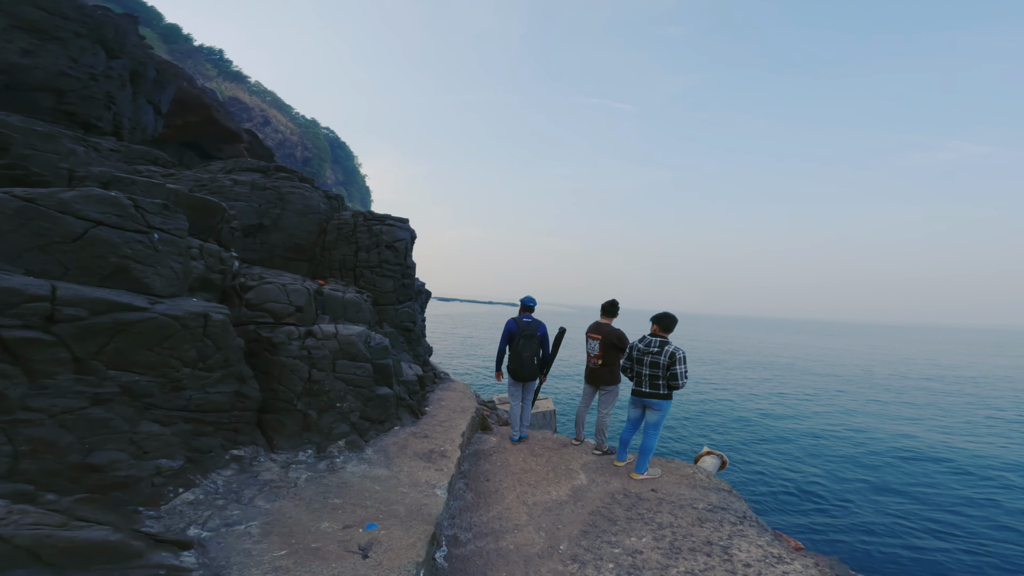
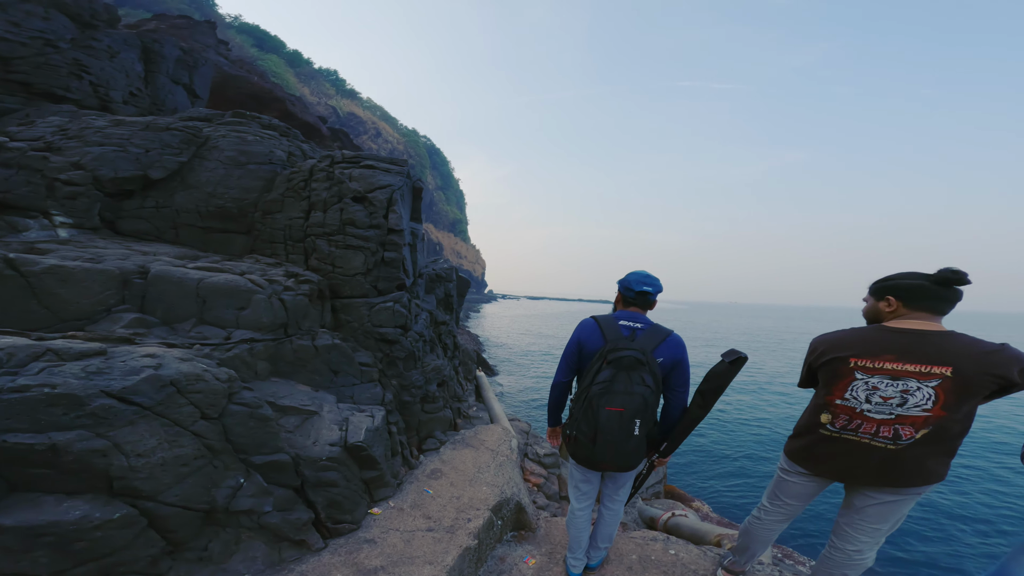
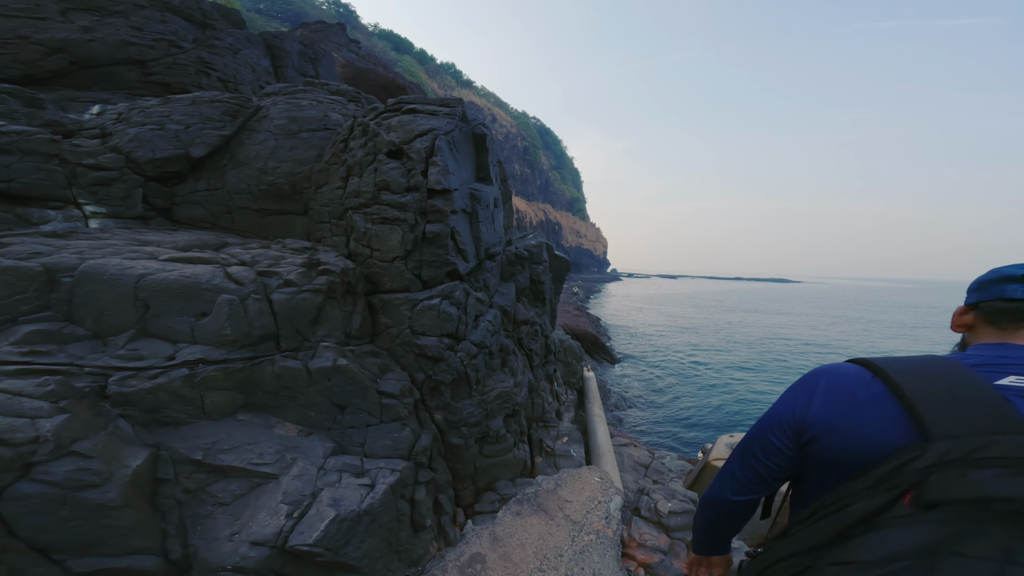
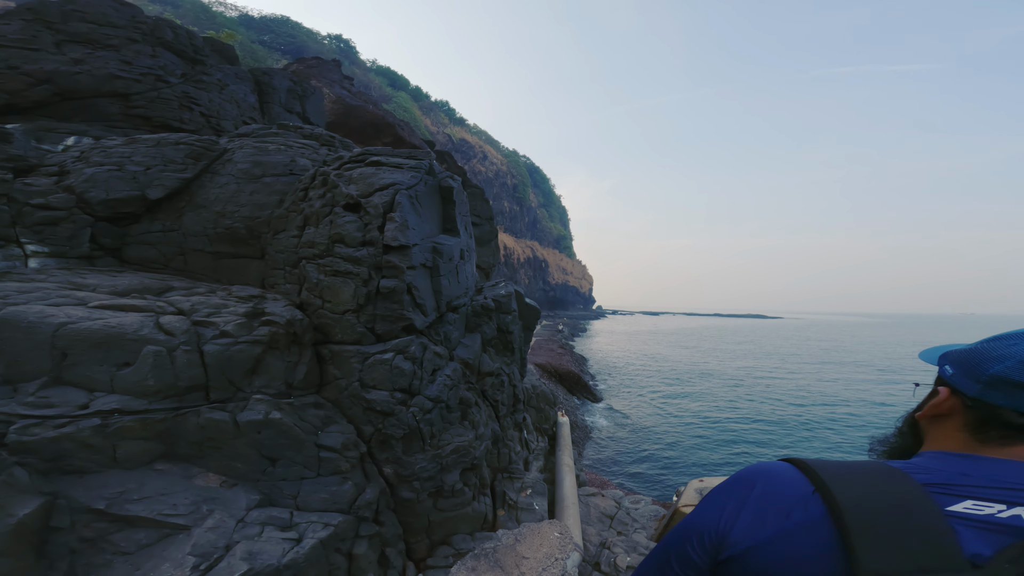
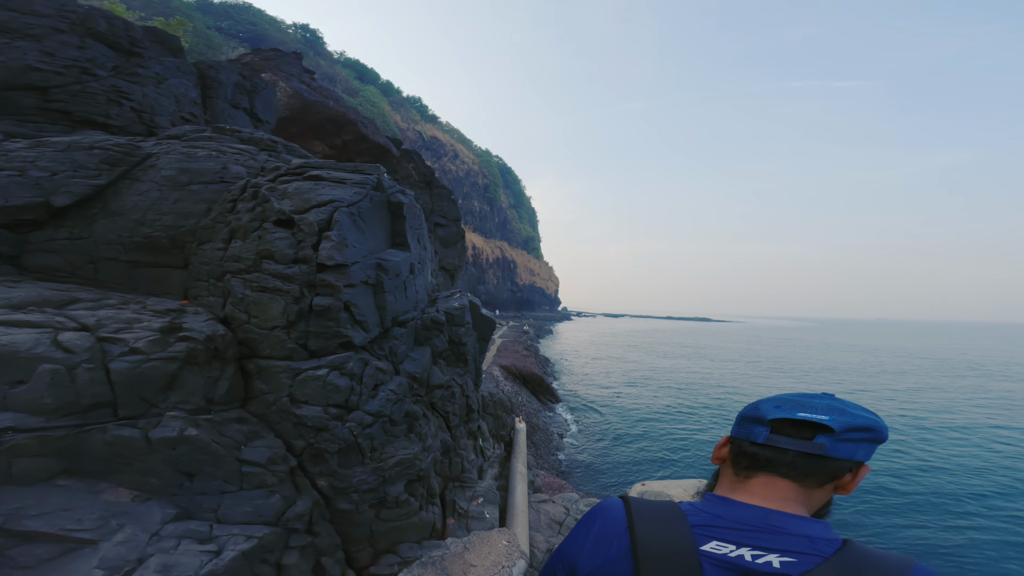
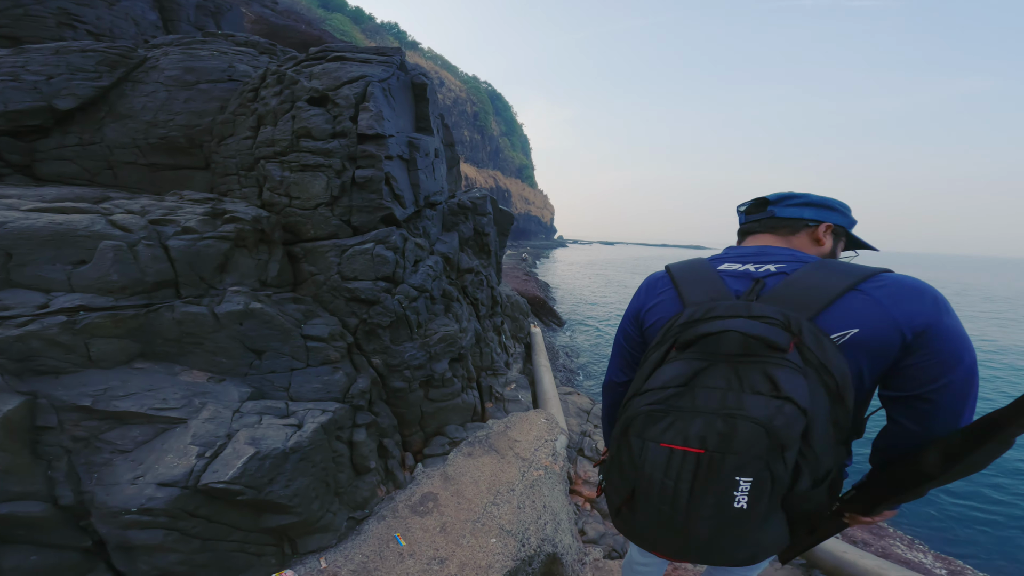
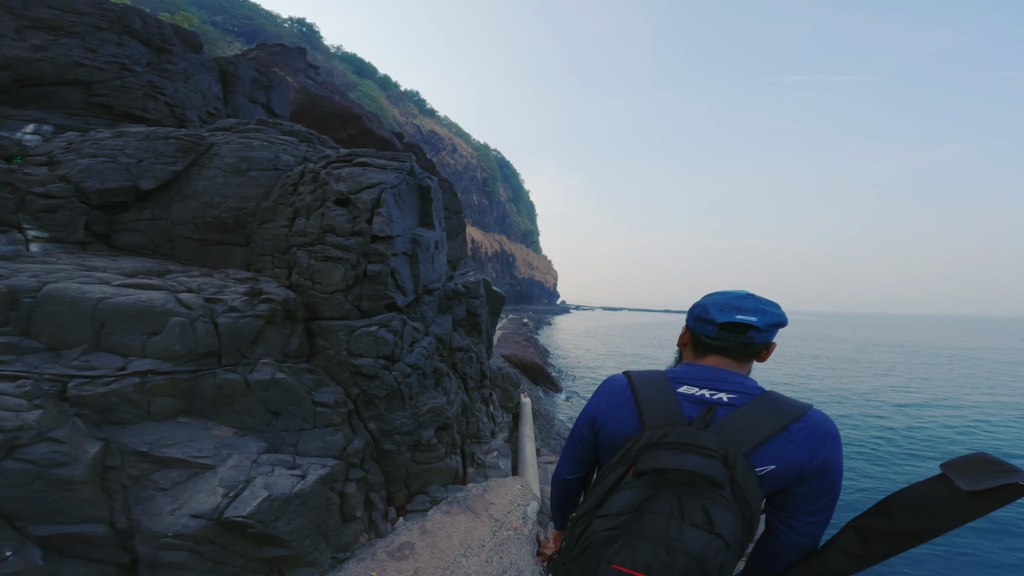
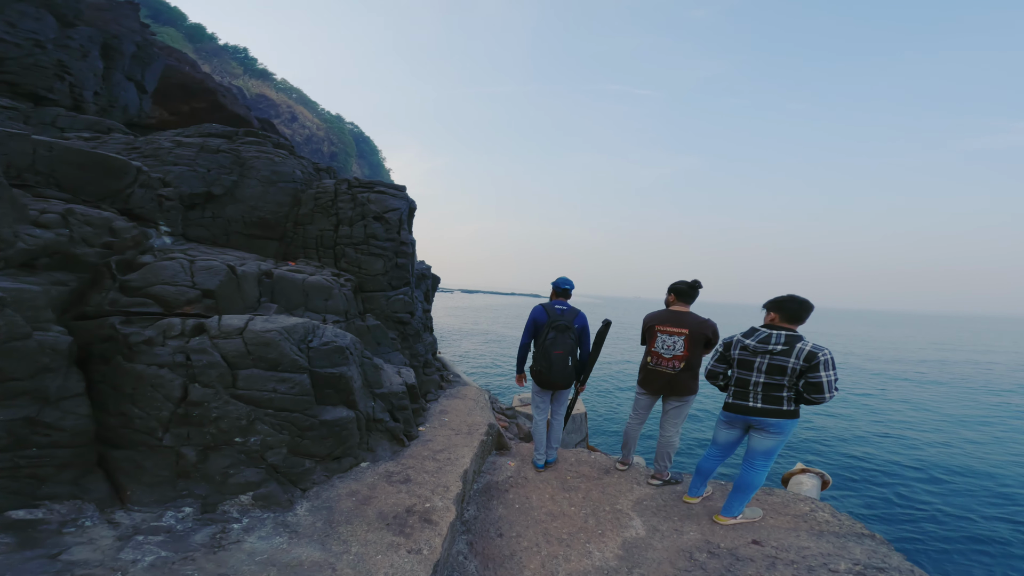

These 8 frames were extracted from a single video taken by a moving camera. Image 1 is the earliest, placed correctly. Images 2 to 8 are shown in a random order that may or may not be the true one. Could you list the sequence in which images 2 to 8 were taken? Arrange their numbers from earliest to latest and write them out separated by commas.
8, 2, 7, 5, 4, 3, 6
